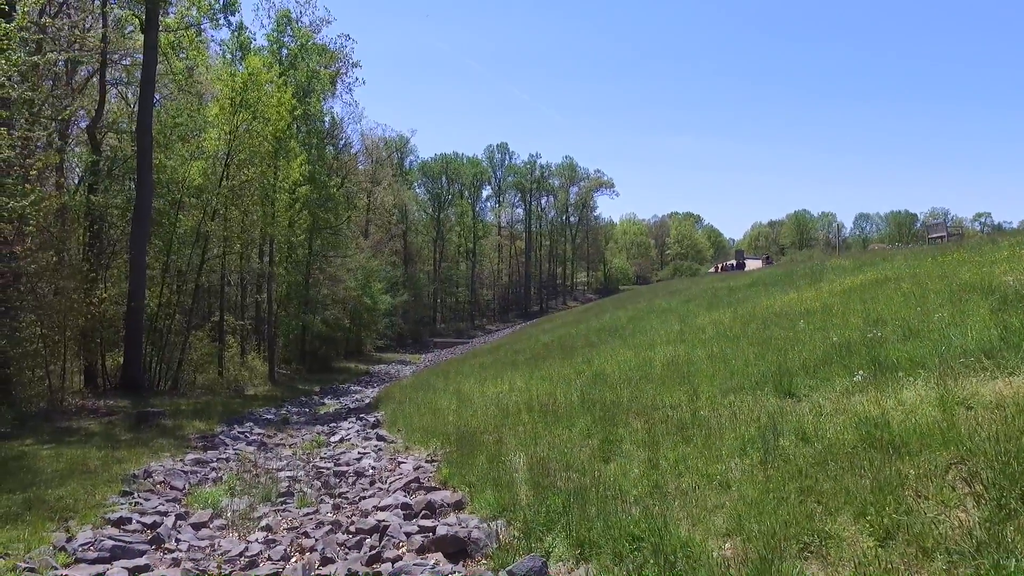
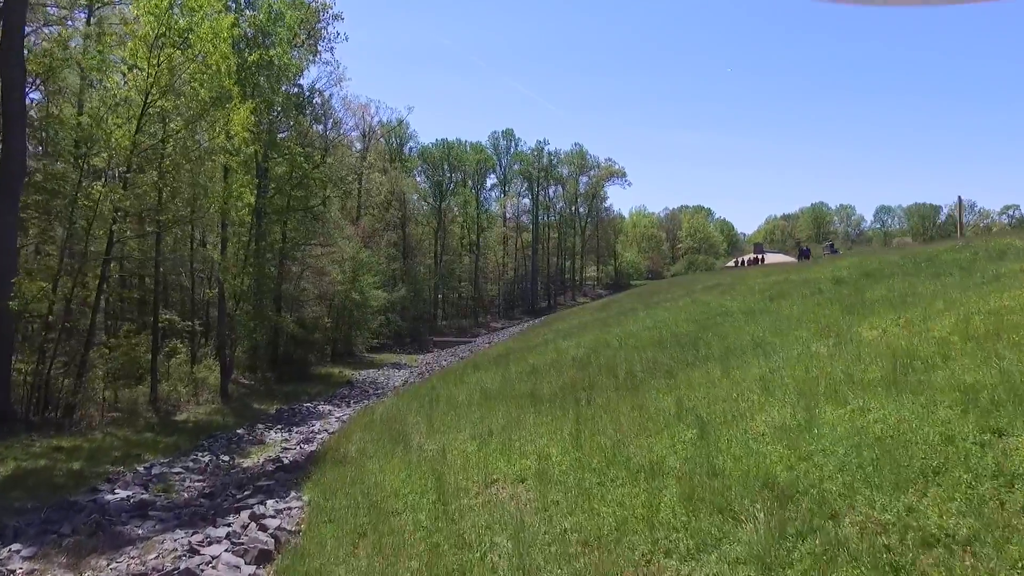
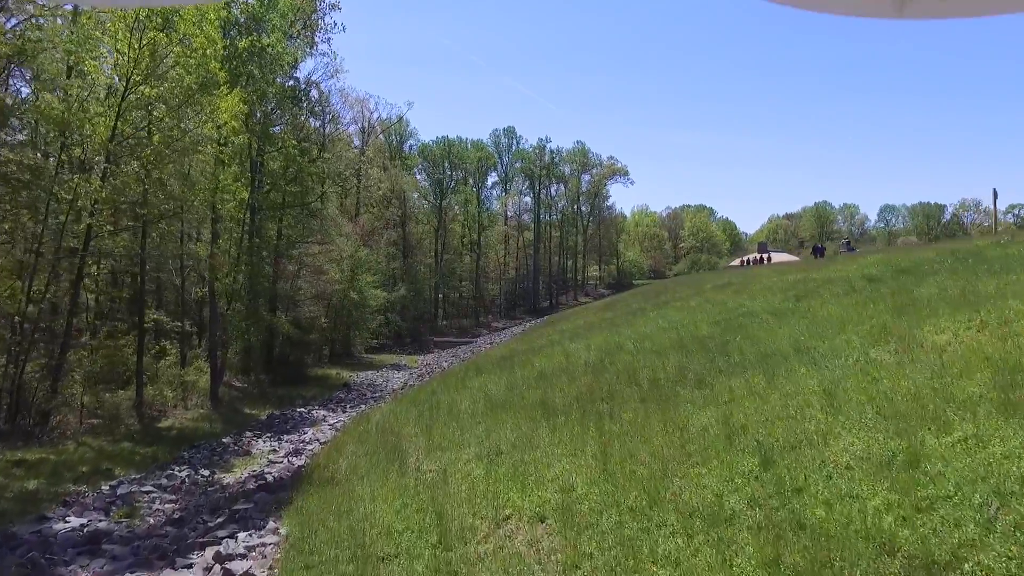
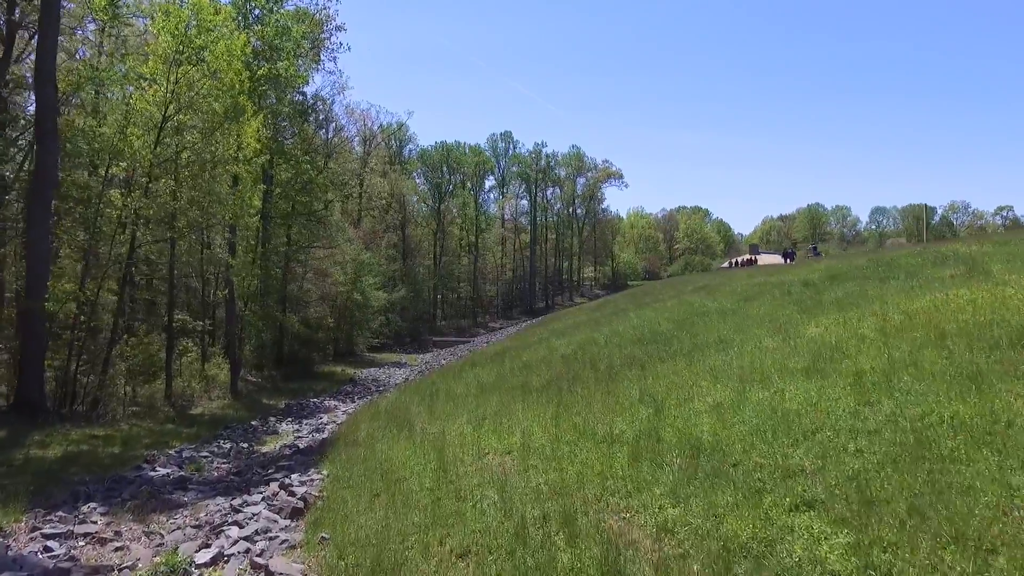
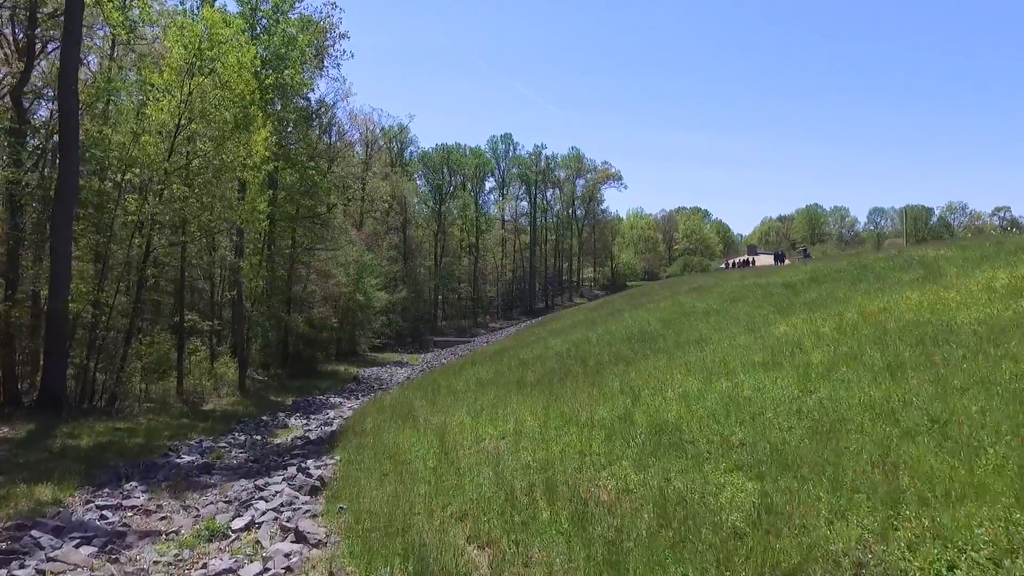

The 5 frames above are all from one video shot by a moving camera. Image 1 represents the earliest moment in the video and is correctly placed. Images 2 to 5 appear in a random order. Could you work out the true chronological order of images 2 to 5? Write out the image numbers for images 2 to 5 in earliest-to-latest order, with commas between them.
5, 4, 2, 3
